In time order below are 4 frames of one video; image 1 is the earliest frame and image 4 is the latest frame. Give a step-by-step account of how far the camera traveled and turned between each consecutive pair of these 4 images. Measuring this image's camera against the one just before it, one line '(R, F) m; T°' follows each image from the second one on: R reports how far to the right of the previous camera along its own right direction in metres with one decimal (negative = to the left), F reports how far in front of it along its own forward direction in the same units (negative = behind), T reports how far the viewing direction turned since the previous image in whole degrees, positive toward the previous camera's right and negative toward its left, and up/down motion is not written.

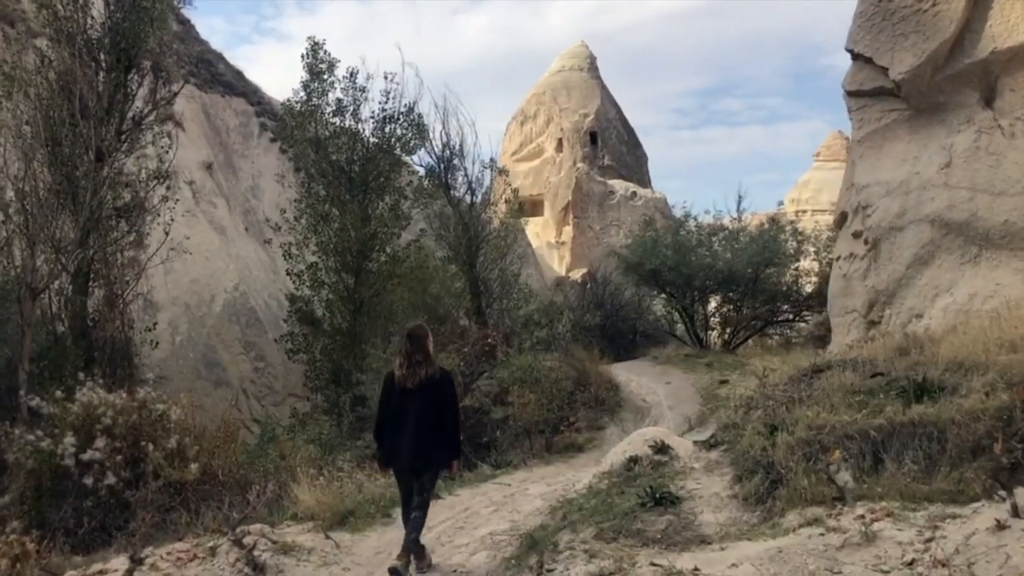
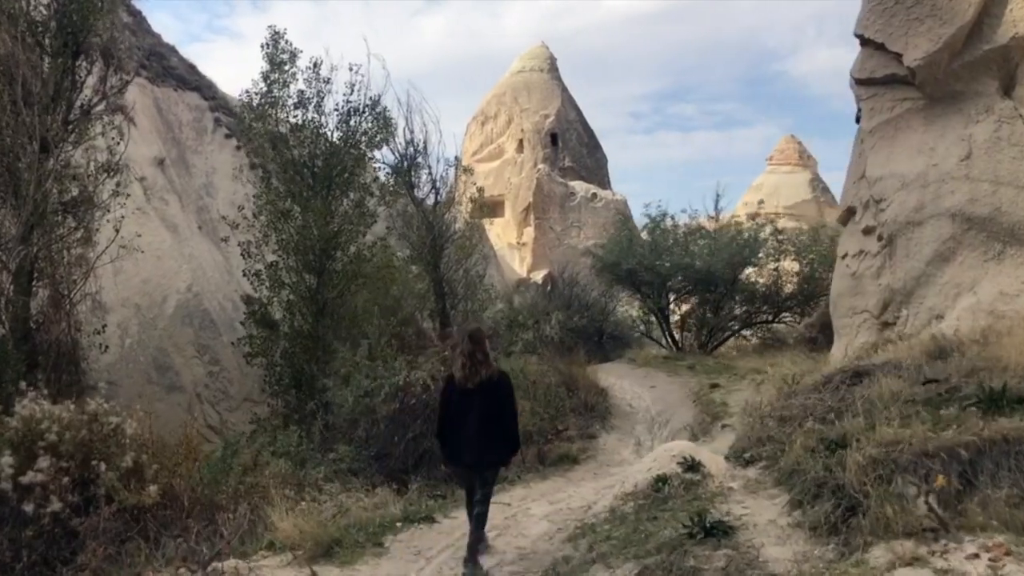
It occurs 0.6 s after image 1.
(-0.4, +0.8) m; +3°
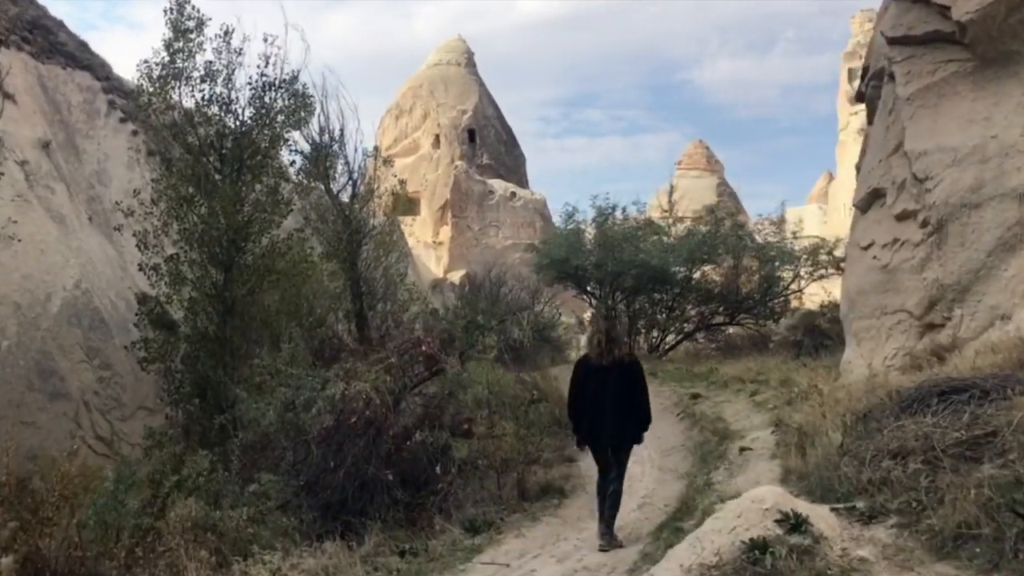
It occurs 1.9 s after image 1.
(-0.6, +1.9) m; +6°
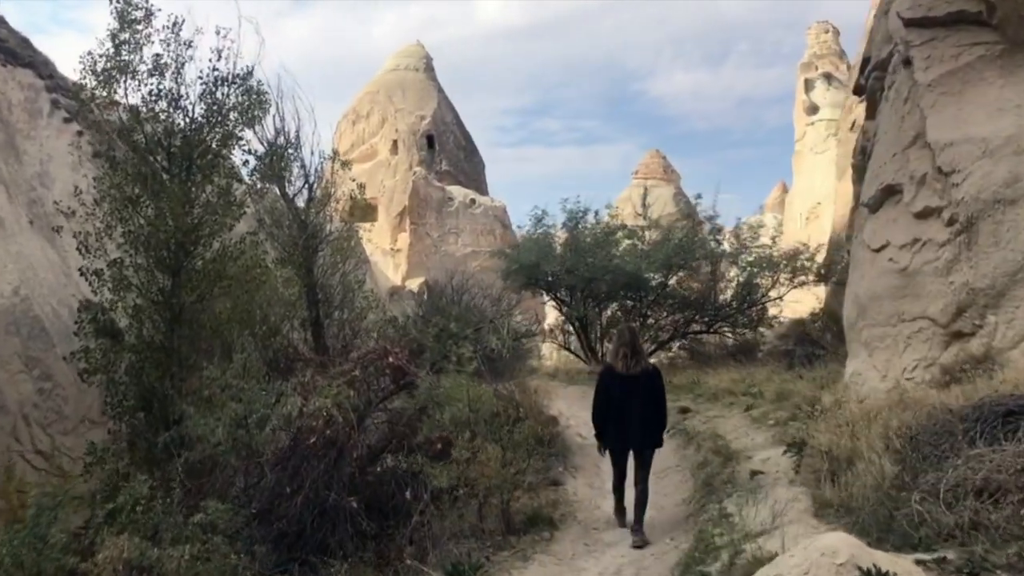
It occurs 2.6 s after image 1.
(-0.2, +1.0) m; +3°
